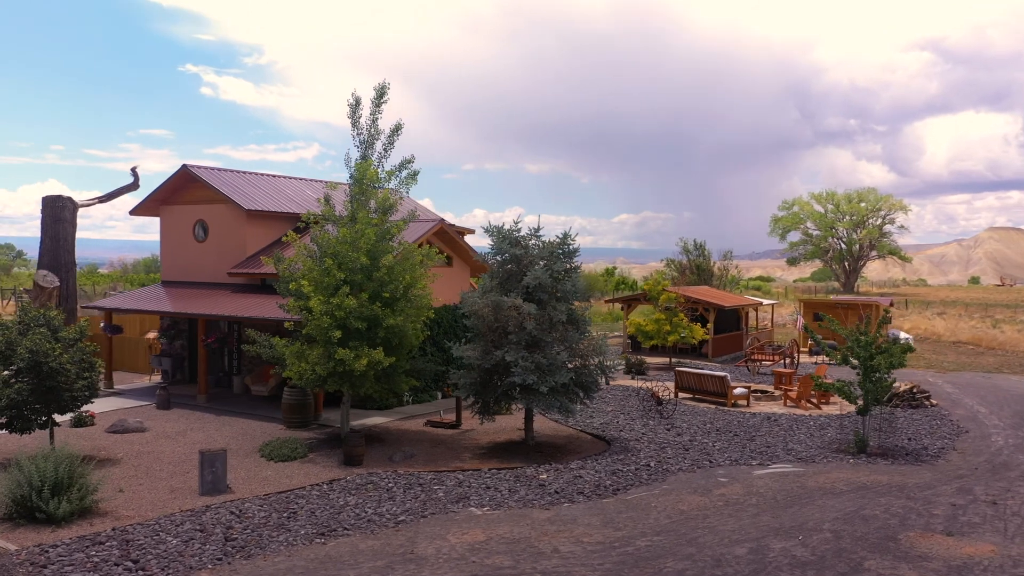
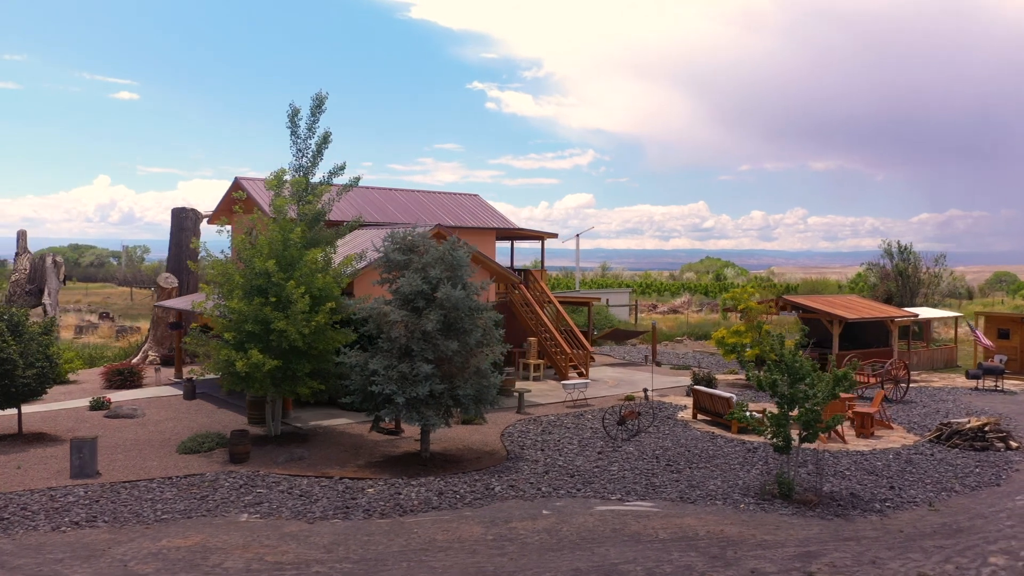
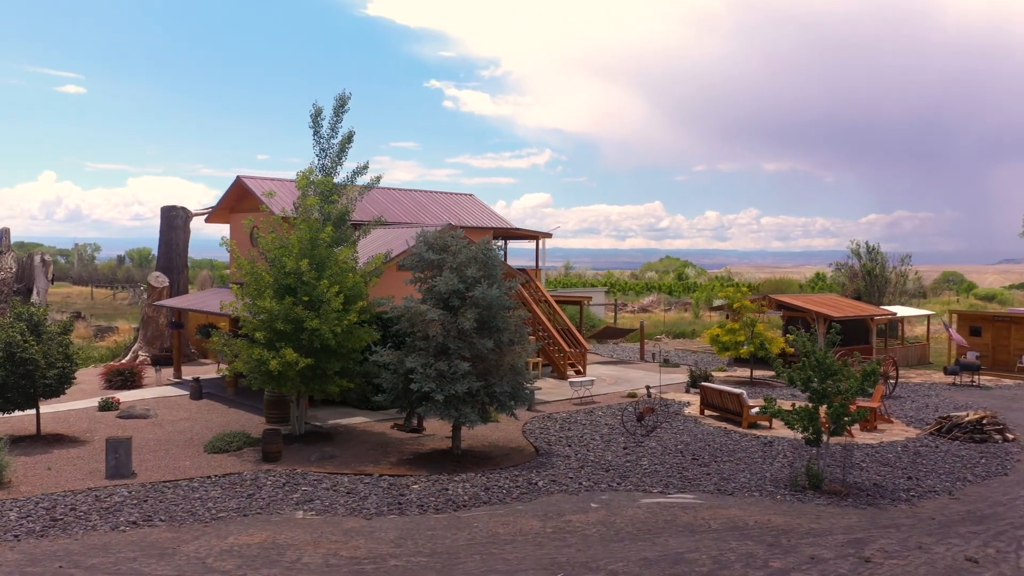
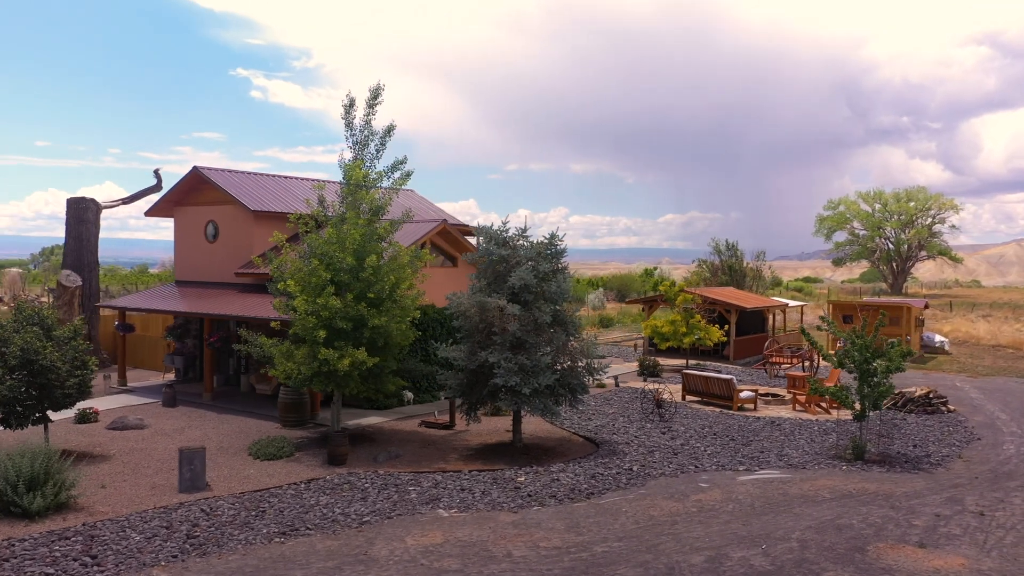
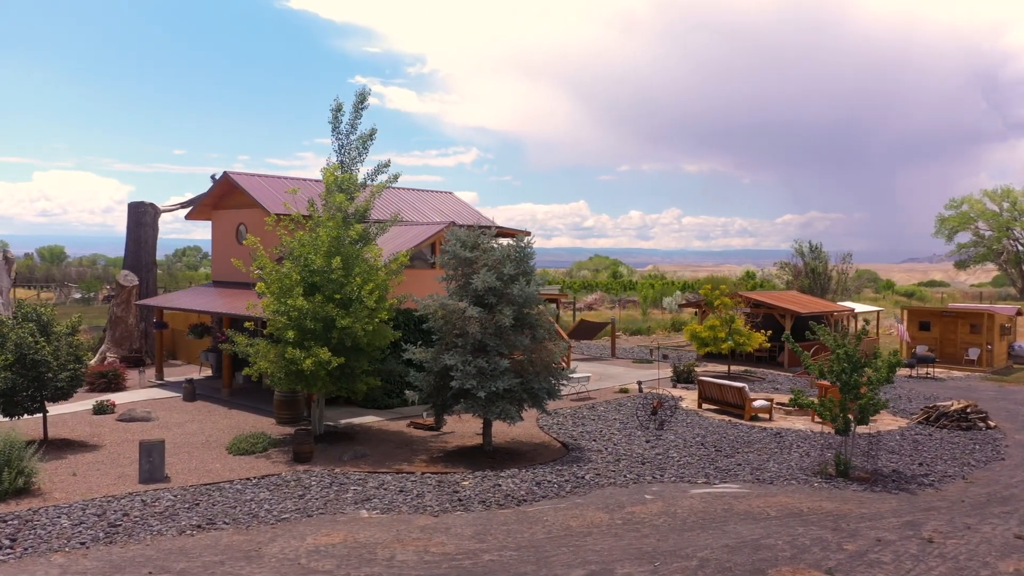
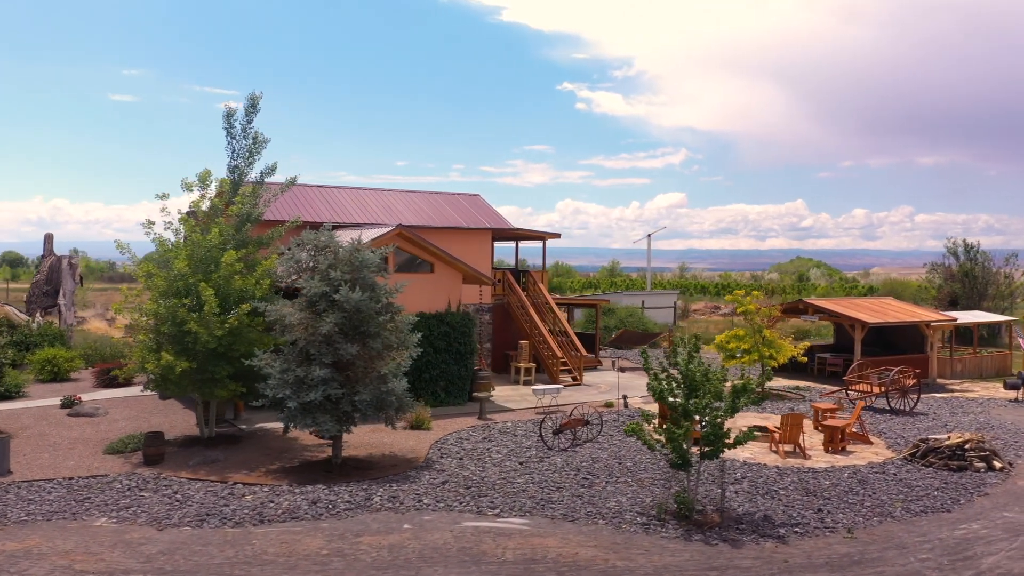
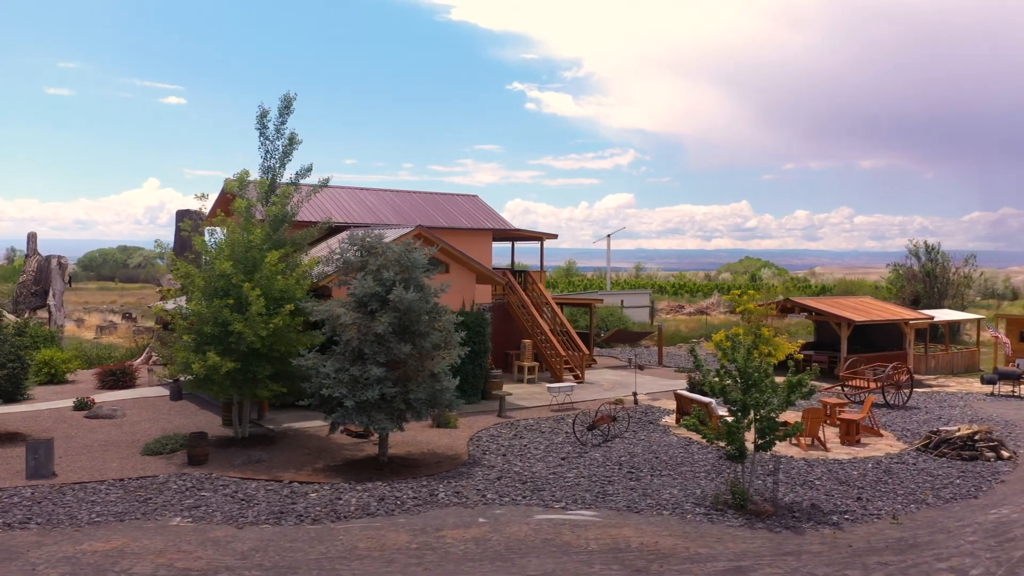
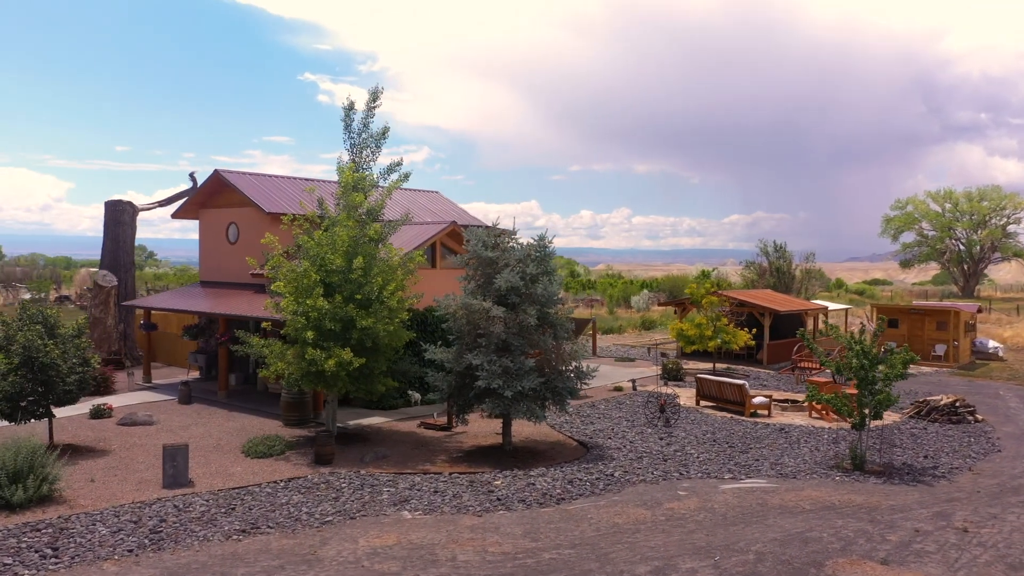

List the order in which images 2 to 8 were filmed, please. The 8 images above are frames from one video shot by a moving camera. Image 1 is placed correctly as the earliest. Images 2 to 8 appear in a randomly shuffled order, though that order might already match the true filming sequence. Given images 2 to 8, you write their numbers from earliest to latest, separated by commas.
4, 8, 5, 3, 2, 7, 6
